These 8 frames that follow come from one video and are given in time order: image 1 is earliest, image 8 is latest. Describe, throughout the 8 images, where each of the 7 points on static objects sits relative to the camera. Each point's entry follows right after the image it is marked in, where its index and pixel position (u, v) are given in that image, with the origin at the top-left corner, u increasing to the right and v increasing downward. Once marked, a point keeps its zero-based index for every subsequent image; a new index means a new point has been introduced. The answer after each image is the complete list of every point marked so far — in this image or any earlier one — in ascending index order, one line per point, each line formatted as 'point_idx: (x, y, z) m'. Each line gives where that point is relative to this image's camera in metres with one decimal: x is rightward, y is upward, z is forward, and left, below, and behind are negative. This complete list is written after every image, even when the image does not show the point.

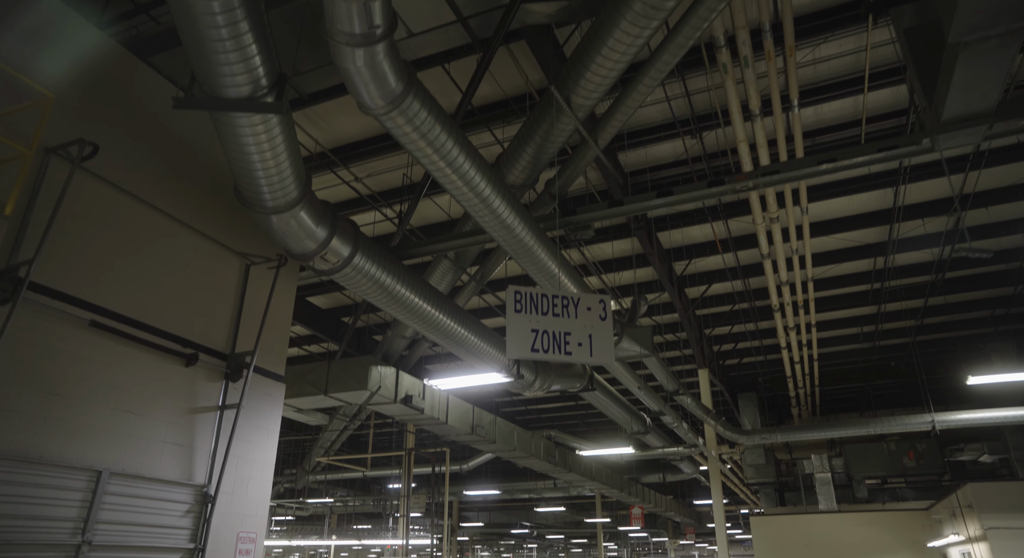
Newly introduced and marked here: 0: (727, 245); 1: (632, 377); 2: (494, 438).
0: (+4.2, +0.7, +12.7) m
1: (+2.2, -1.7, +11.8) m
2: (-0.4, -3.9, +16.0) m
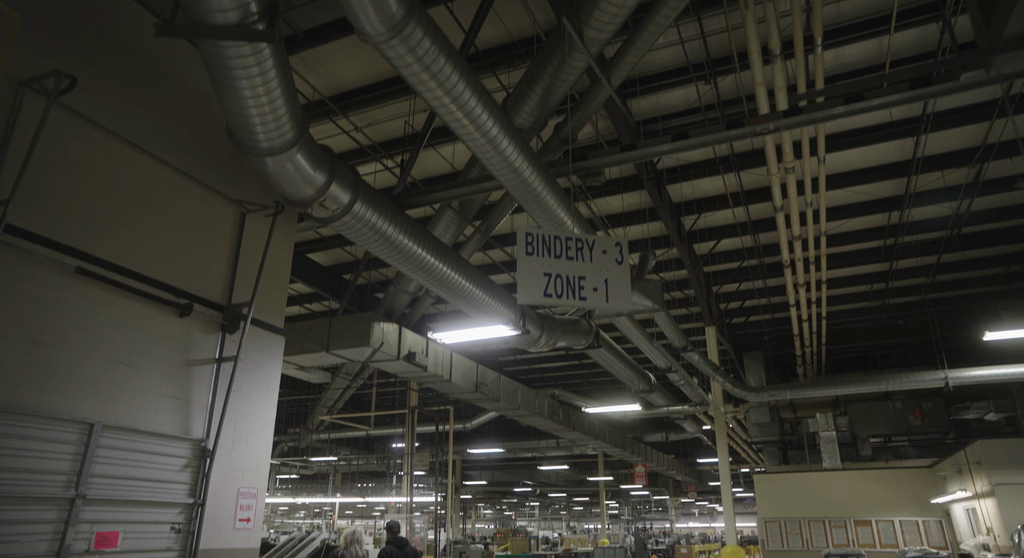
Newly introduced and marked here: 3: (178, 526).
0: (+4.2, +1.5, +12.3) m
1: (+2.3, -0.9, +11.5) m
2: (-0.3, -2.8, +15.8) m
3: (-2.9, -2.1, +5.6) m
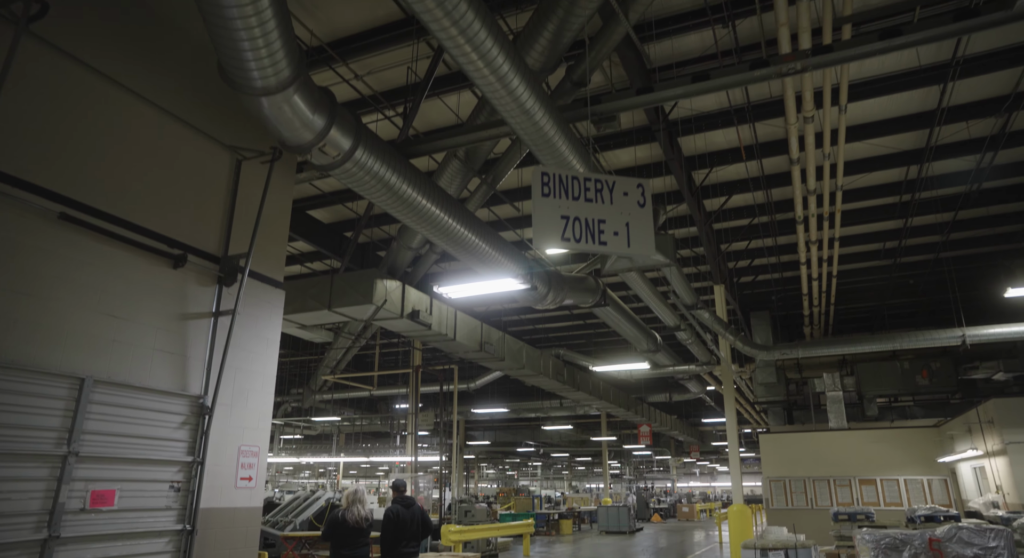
0: (+4.3, +2.3, +11.9) m
1: (+2.4, -0.2, +11.2) m
2: (-0.2, -1.8, +15.7) m
3: (-2.8, -1.7, +5.4) m
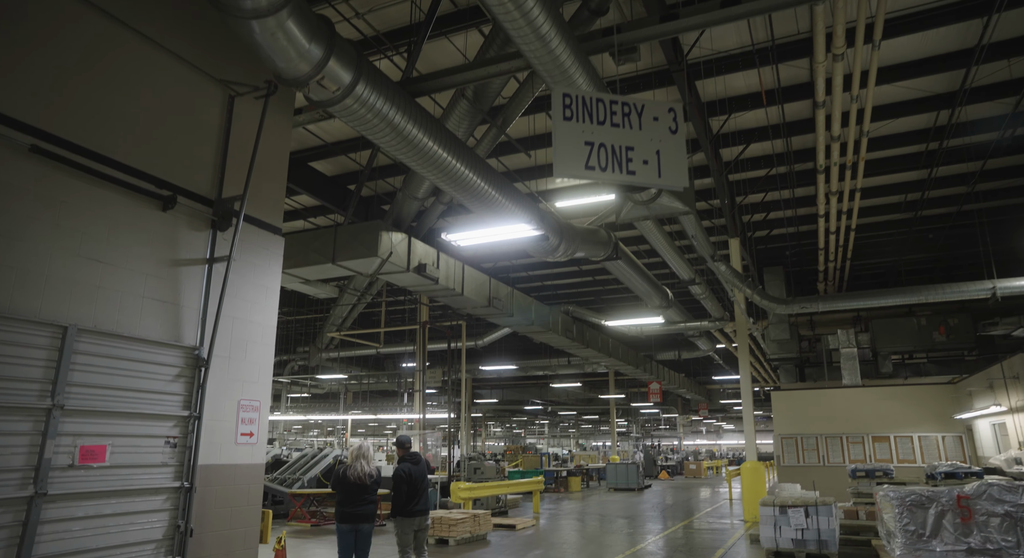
0: (+4.5, +3.2, +11.3) m
1: (+2.5, +0.6, +10.8) m
2: (0.0, -0.8, +15.3) m
3: (-2.6, -1.3, +5.1) m
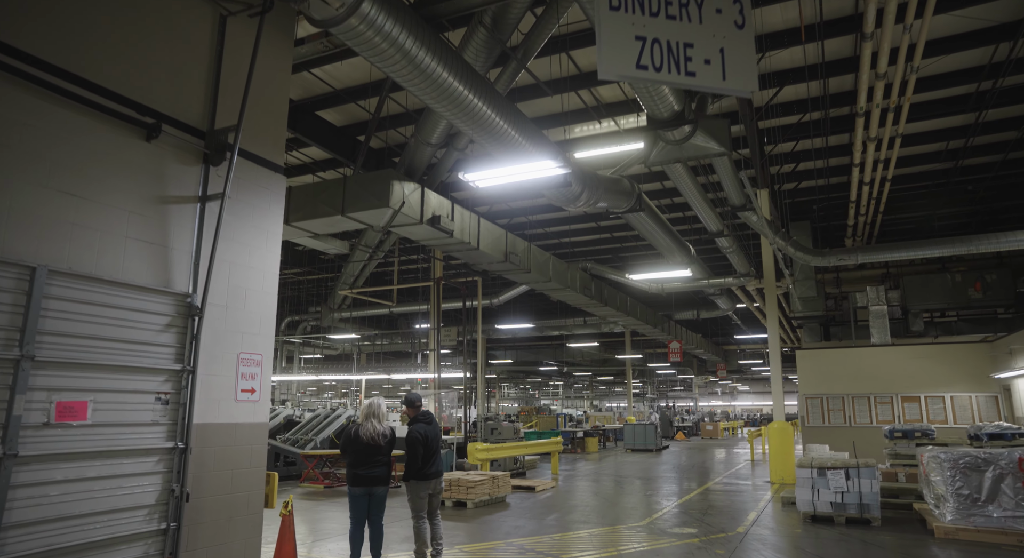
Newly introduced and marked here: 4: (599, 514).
0: (+4.8, +3.9, +10.4) m
1: (+2.8, +1.4, +10.1) m
2: (+0.4, +0.2, +14.7) m
3: (-2.4, -0.8, +4.6) m
4: (+1.3, -3.6, +10.0) m
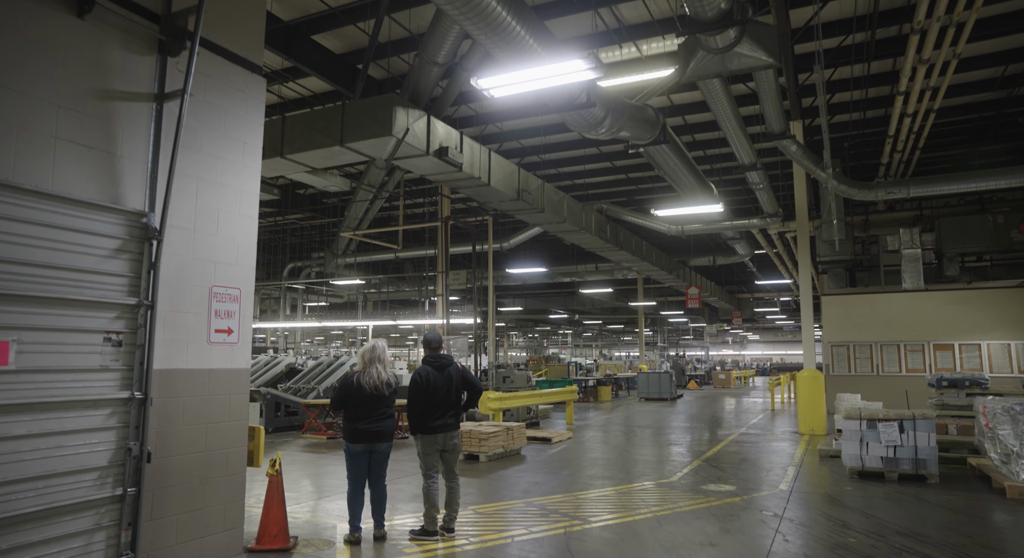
0: (+5.0, +4.9, +9.1) m
1: (+3.0, +2.3, +9.0) m
2: (+0.6, +1.5, +13.8) m
3: (-2.3, -0.3, +3.8) m
4: (+1.5, -2.7, +9.3) m
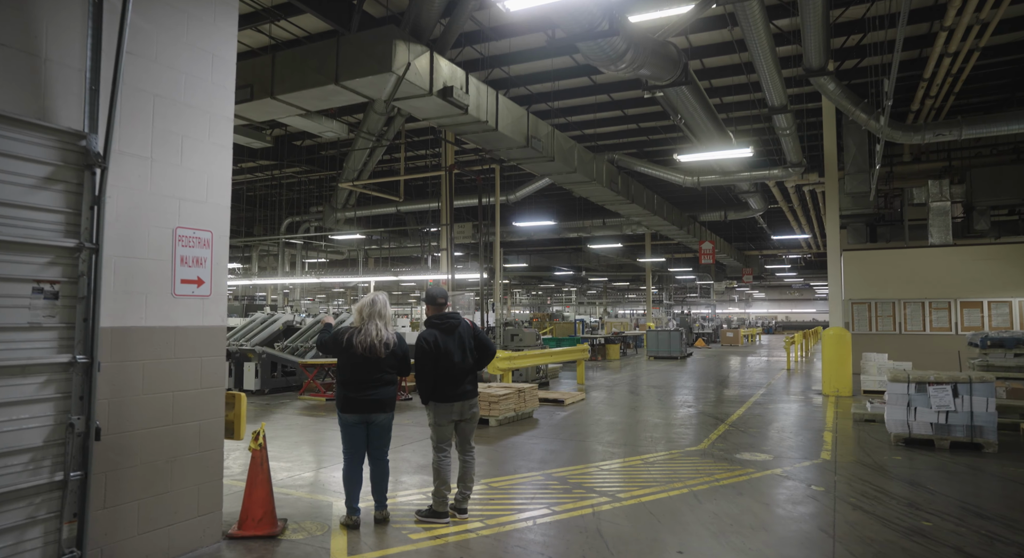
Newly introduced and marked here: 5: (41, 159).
0: (+5.2, +5.5, +8.0) m
1: (+3.2, +2.9, +8.1) m
2: (+0.8, +2.4, +12.9) m
3: (-2.1, 0.0, +3.0) m
4: (+1.7, -2.0, +8.7) m
5: (-2.2, +0.6, +3.0) m
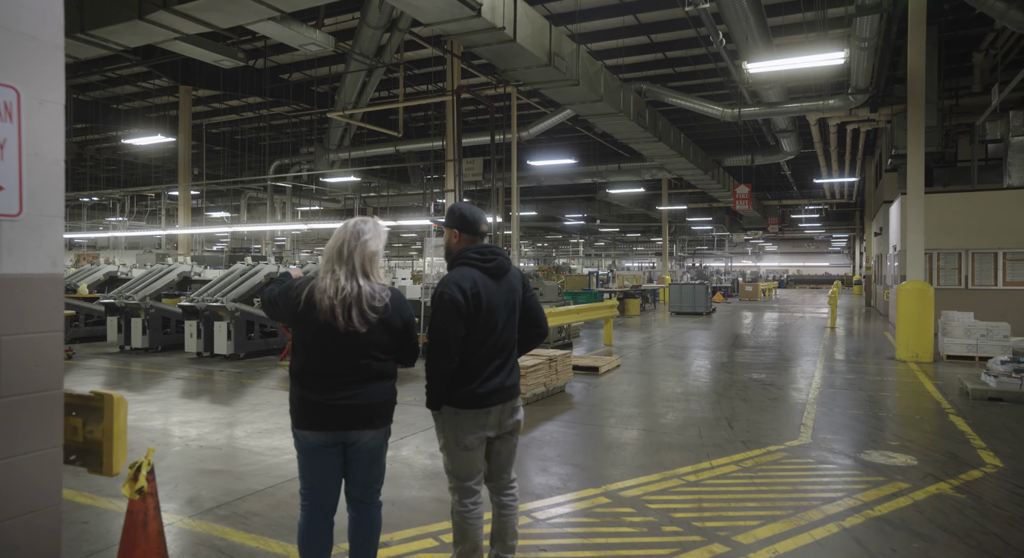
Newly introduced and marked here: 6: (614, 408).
0: (+5.5, +6.0, +5.7) m
1: (+3.5, +3.5, +6.0) m
2: (+1.1, +3.3, +10.8) m
3: (-1.8, +0.2, +1.1) m
4: (+2.0, -1.4, +6.9) m
5: (-1.9, +0.8, +1.1) m
6: (+1.0, -1.3, +6.7) m
